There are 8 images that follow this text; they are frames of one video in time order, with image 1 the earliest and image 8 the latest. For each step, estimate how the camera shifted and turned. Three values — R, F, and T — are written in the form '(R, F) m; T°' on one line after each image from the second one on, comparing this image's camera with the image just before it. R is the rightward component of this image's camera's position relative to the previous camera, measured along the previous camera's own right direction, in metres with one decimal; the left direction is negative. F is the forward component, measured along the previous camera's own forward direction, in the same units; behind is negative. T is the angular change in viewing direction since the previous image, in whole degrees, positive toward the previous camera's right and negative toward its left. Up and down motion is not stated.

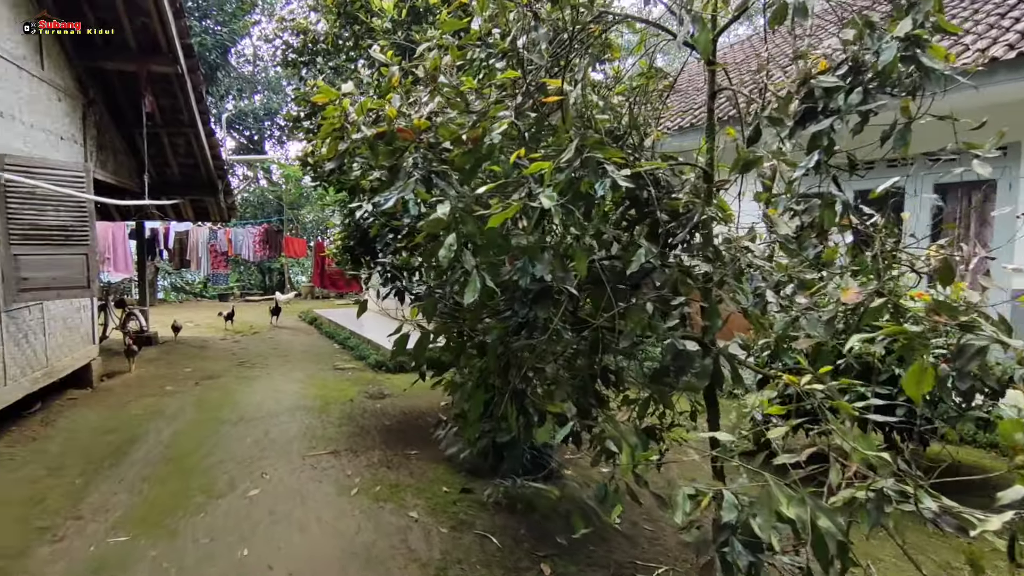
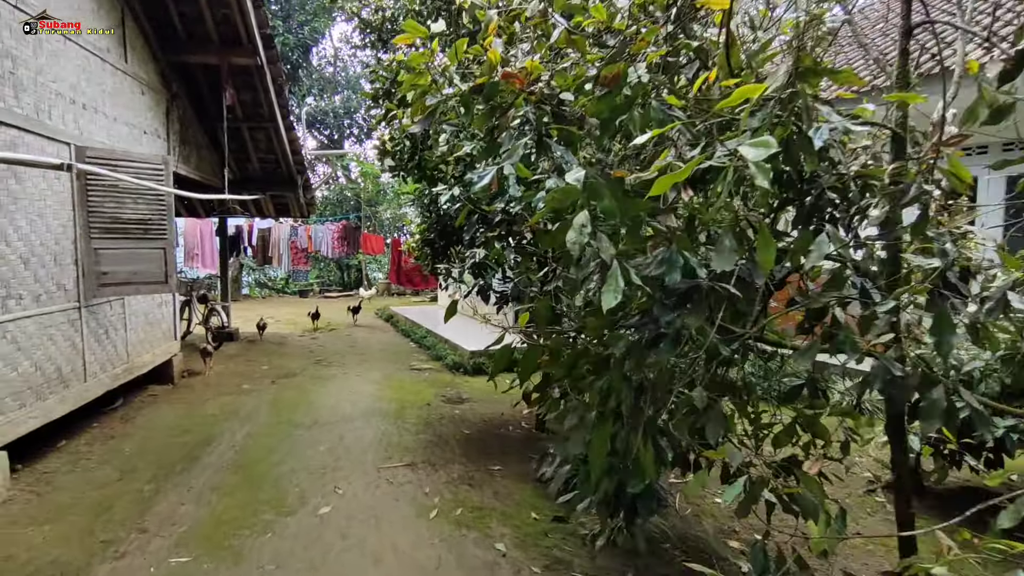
(-0.2, +0.5) m; -7°
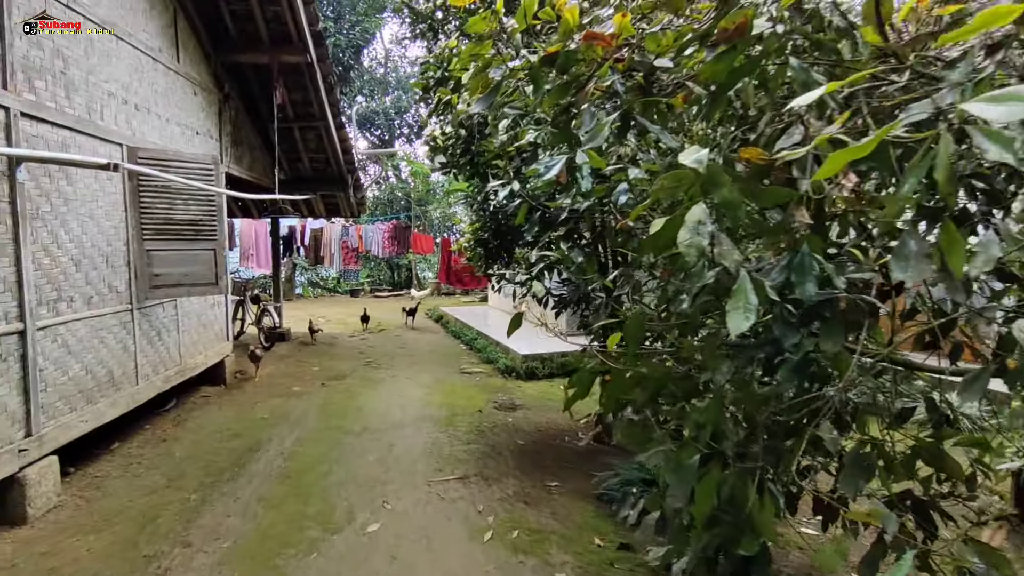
(-0.1, +0.3) m; -5°
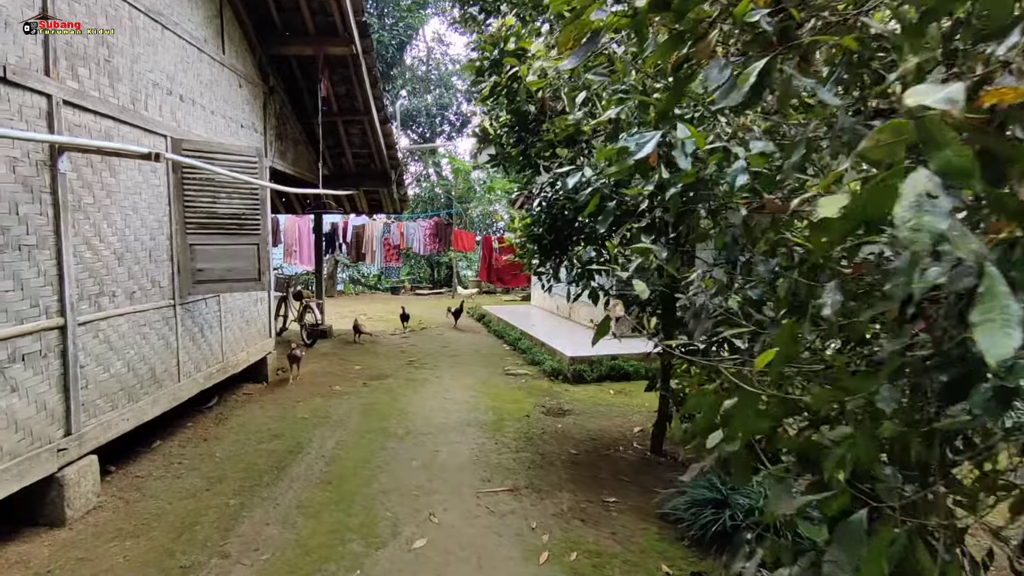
(-0.1, +0.2) m; -4°
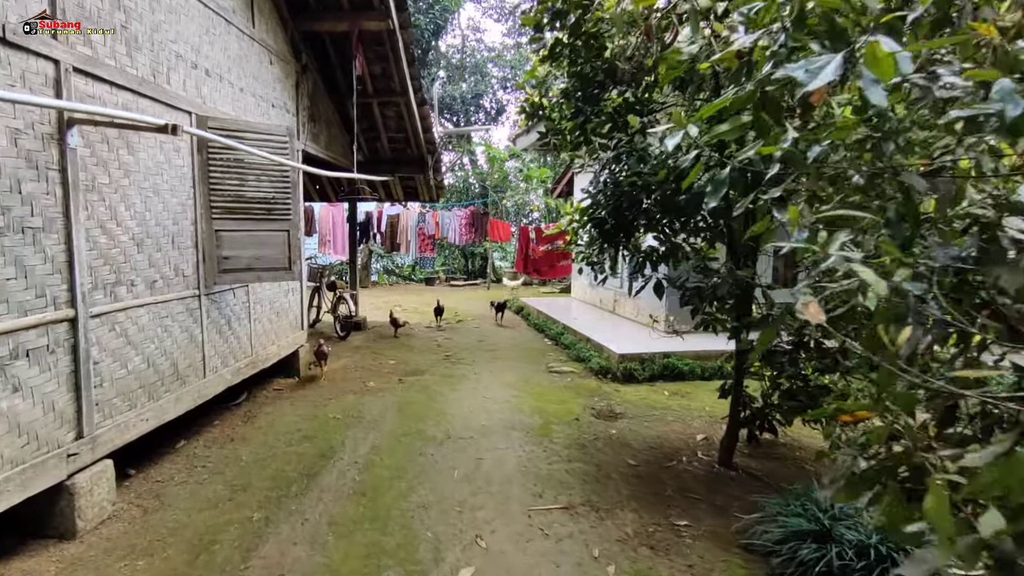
(-0.1, +0.4) m; -3°
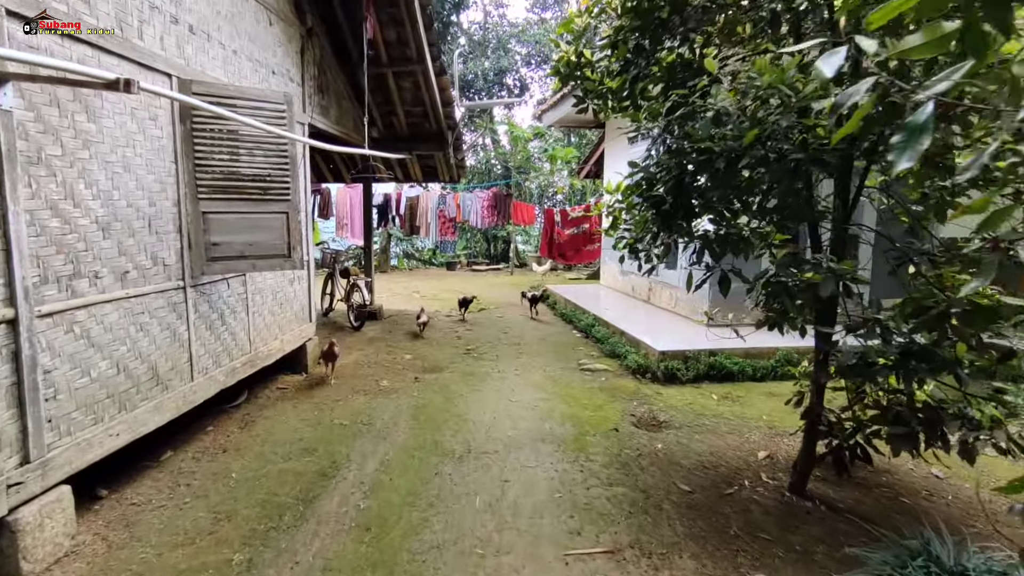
(-0.1, +0.6) m; -2°
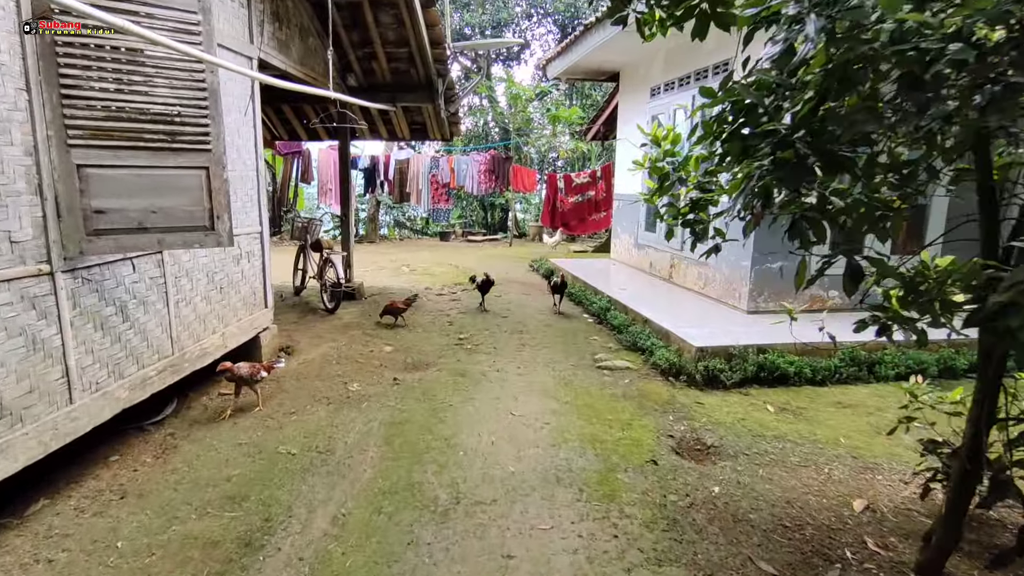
(0.0, +1.0) m; 0°
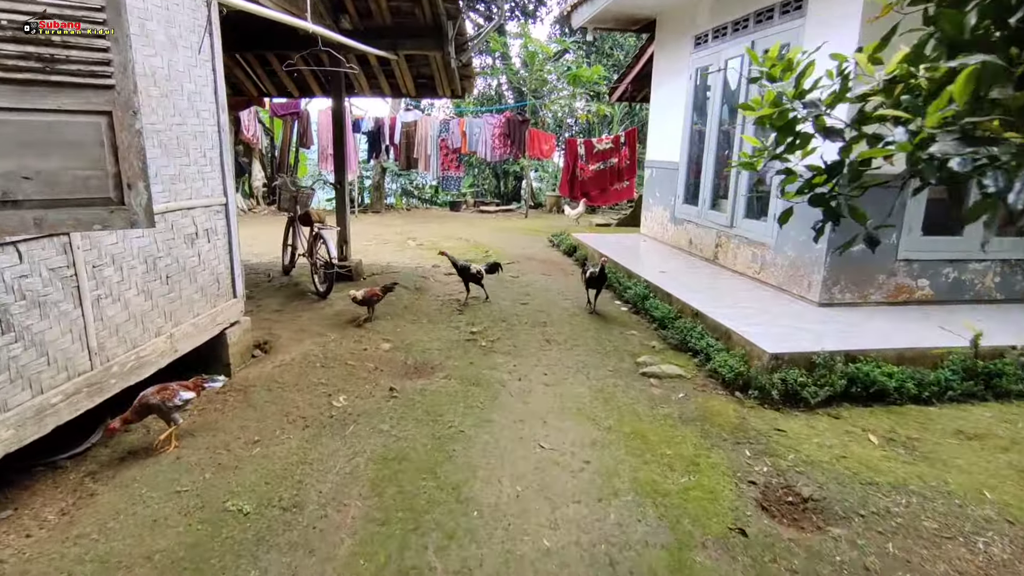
(-0.1, +0.9) m; -1°
